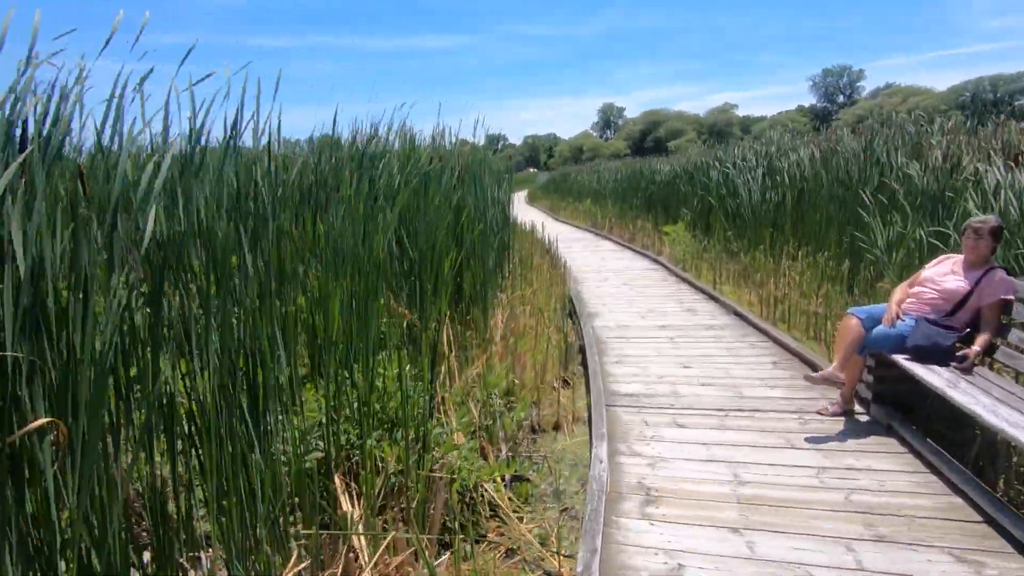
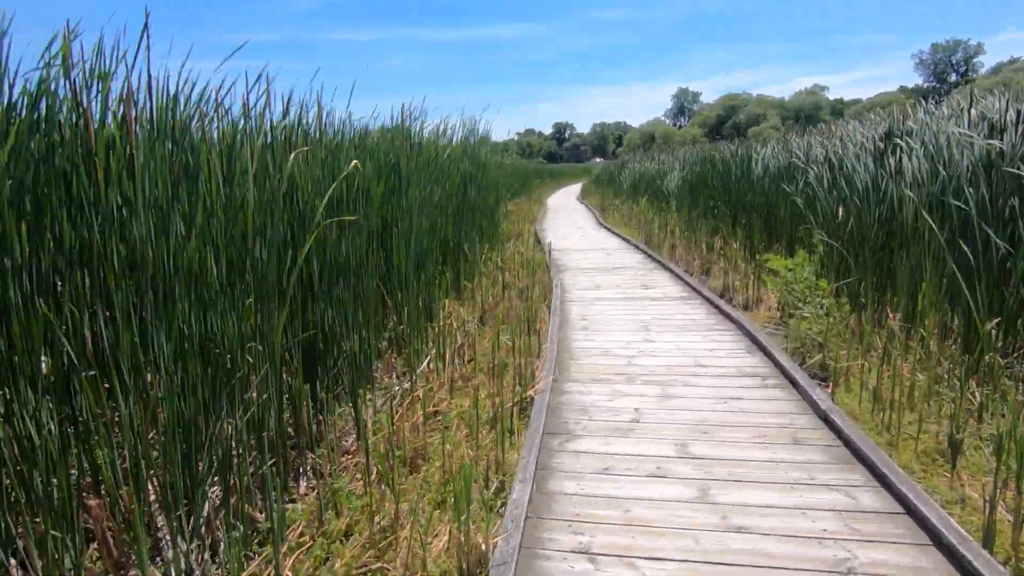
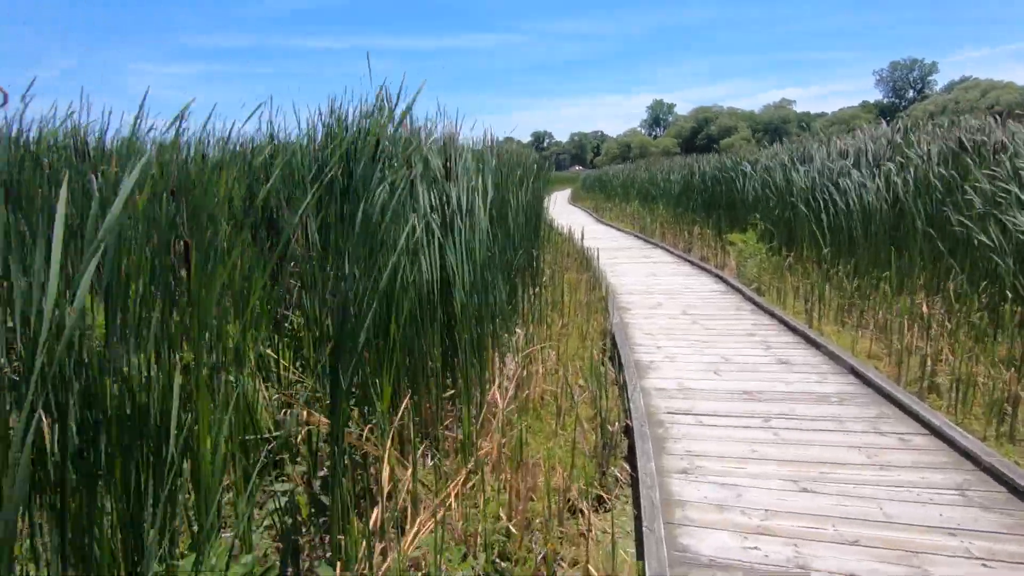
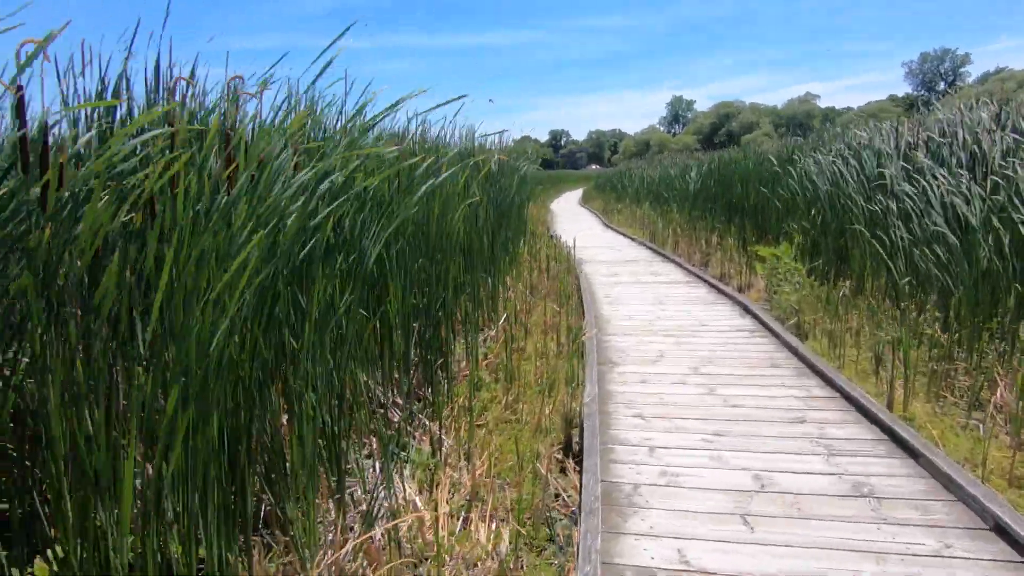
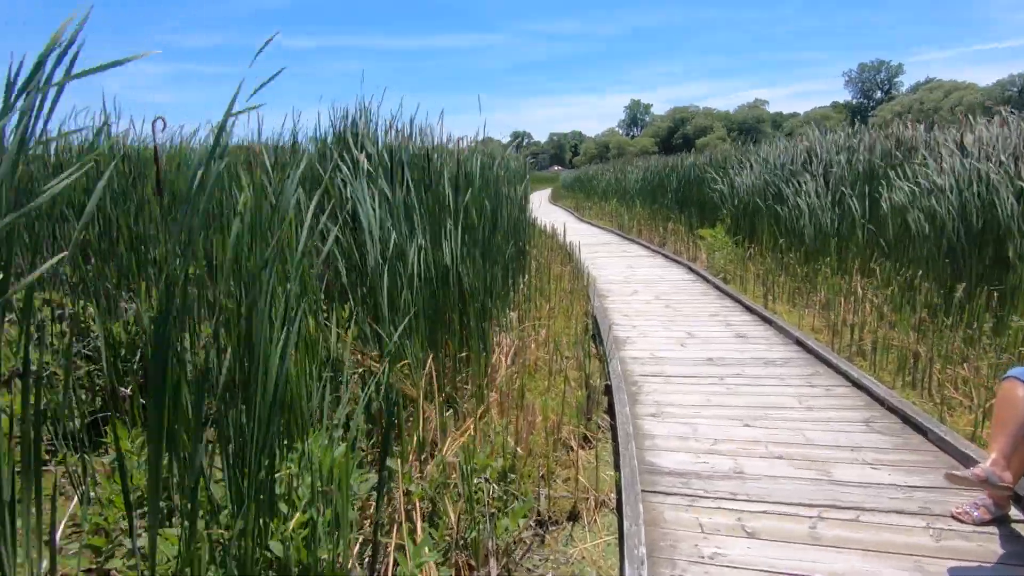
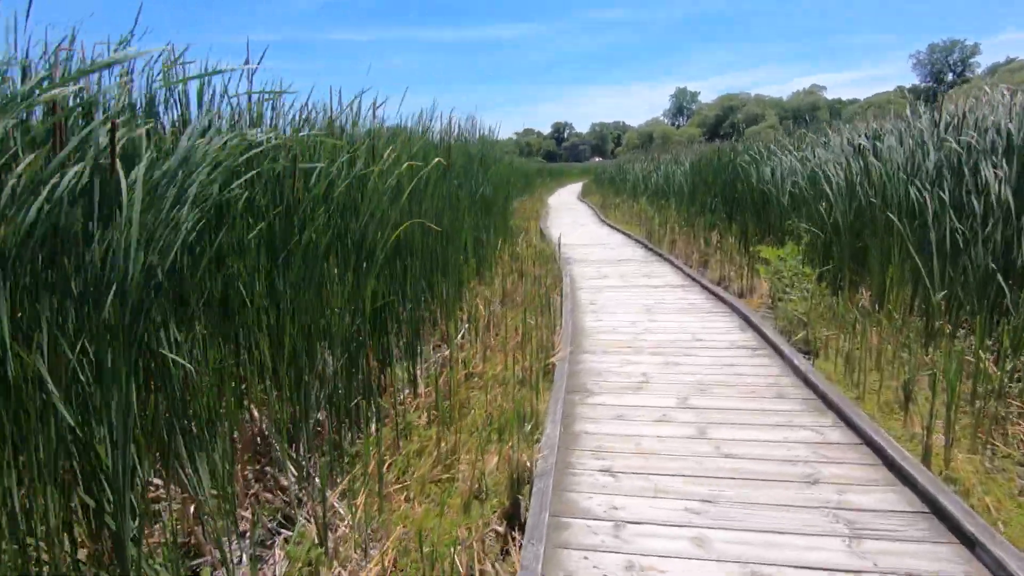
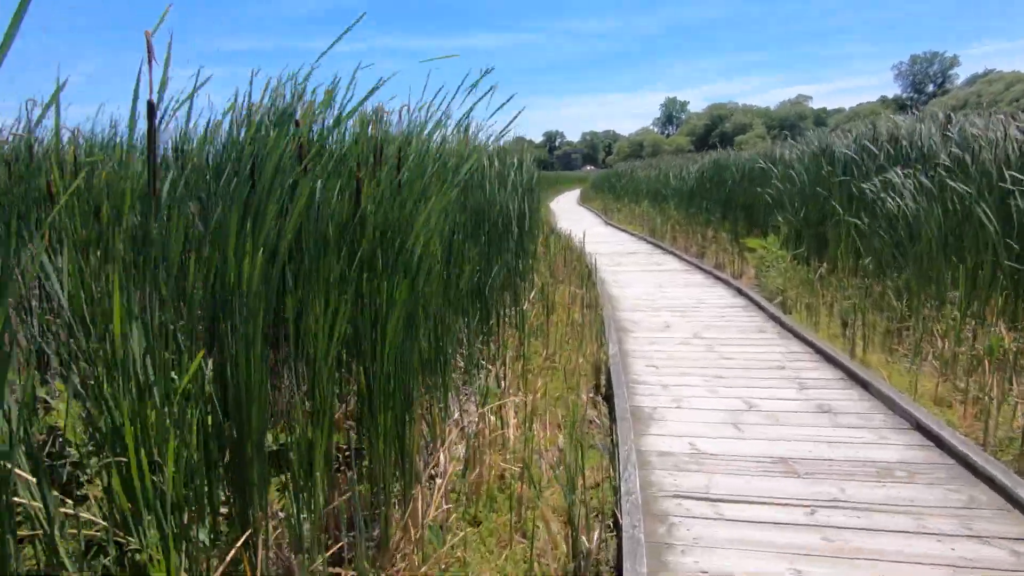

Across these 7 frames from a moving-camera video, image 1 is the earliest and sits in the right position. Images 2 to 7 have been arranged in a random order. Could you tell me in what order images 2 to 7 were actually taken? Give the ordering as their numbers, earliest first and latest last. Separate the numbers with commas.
5, 3, 7, 4, 6, 2
